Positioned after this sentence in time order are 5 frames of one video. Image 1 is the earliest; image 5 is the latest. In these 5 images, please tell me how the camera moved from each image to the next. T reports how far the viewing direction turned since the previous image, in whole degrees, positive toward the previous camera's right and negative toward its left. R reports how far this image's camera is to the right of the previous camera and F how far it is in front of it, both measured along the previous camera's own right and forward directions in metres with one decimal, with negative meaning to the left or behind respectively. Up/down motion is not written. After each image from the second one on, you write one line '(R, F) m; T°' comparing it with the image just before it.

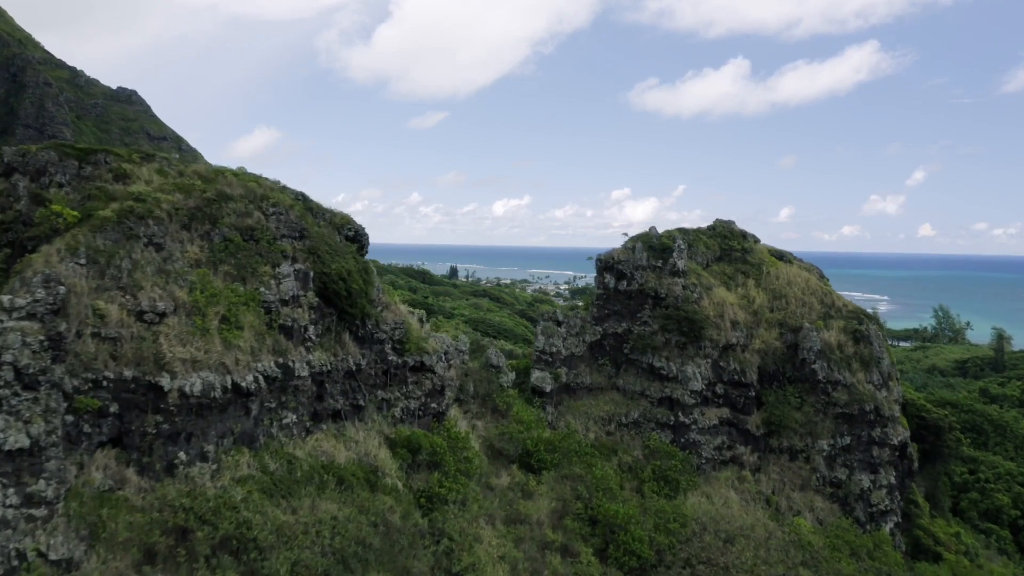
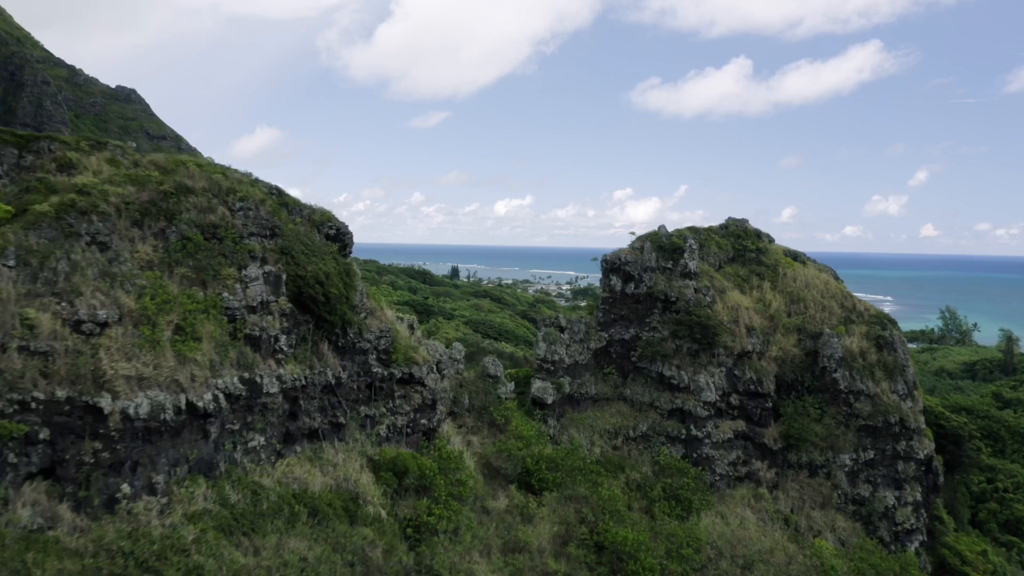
(+0.1, +1.8) m; 0°
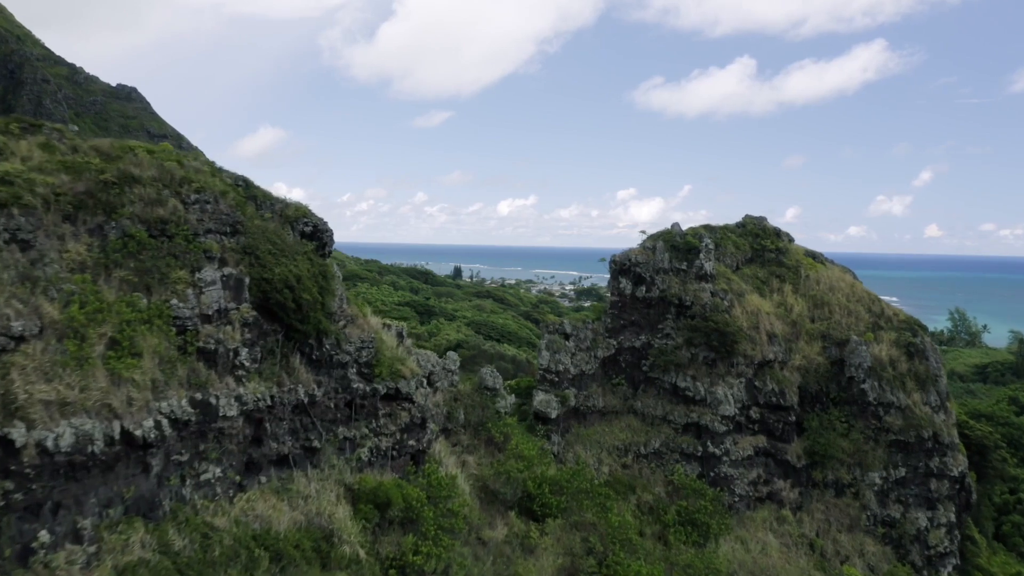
(+0.1, +1.9) m; 0°
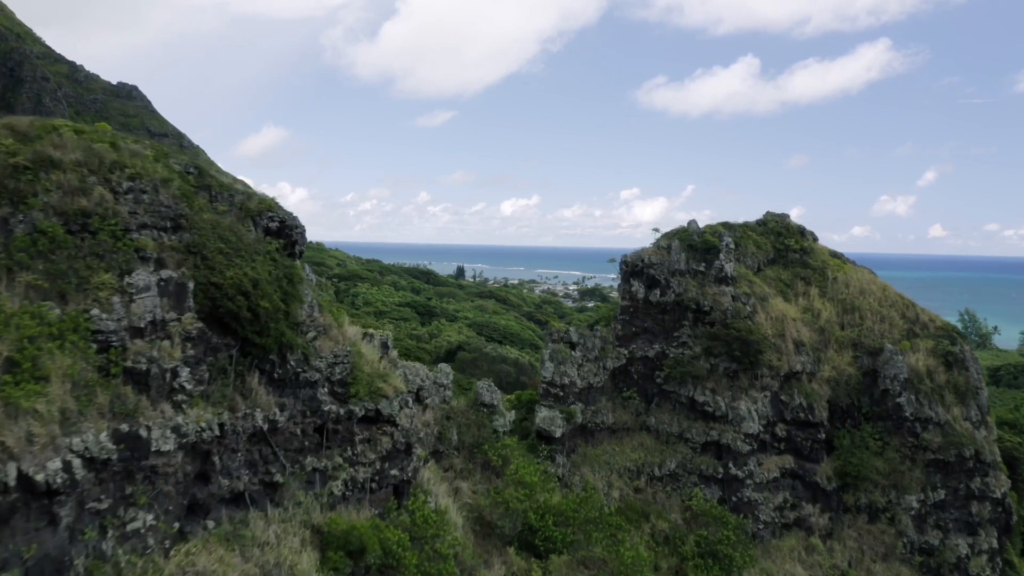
(+0.1, +2.0) m; 0°
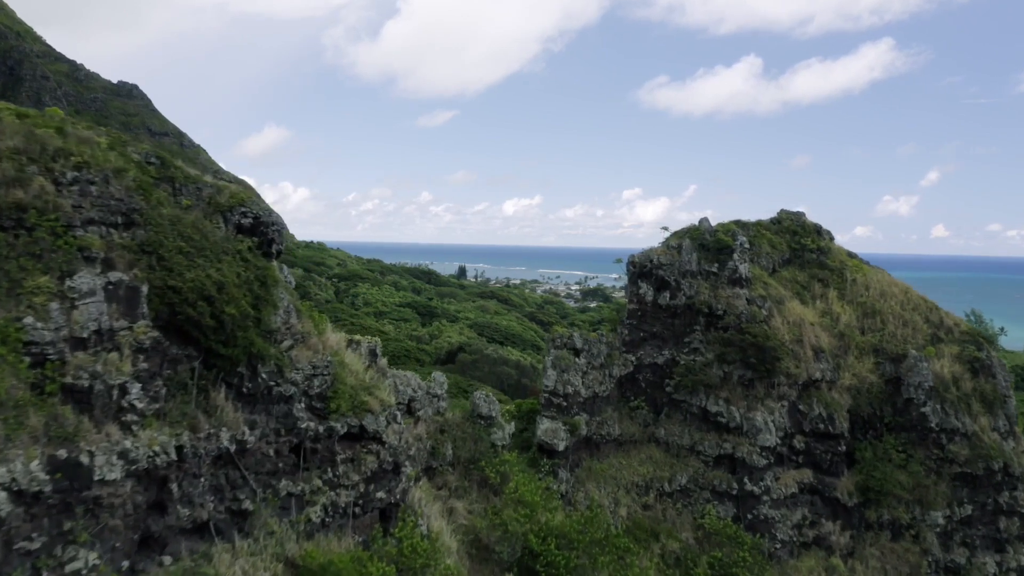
(0.0, +1.2) m; 0°
